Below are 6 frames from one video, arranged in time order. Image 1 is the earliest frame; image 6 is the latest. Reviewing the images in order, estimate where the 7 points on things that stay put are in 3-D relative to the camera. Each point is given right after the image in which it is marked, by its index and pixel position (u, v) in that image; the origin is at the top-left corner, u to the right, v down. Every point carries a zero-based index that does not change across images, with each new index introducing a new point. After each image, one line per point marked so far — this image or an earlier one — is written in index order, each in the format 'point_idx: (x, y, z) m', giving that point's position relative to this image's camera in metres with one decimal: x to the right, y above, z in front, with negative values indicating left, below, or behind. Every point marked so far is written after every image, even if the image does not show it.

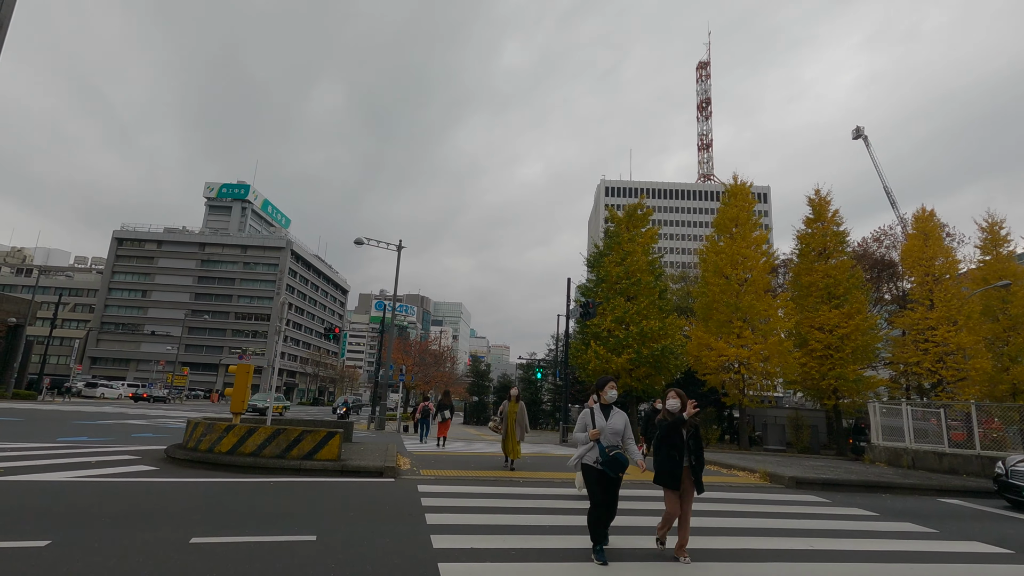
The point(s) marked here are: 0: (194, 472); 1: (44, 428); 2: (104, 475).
0: (-4.3, -2.5, +7.3) m
1: (-12.3, -3.7, +14.2) m
2: (-5.3, -2.4, +7.0) m
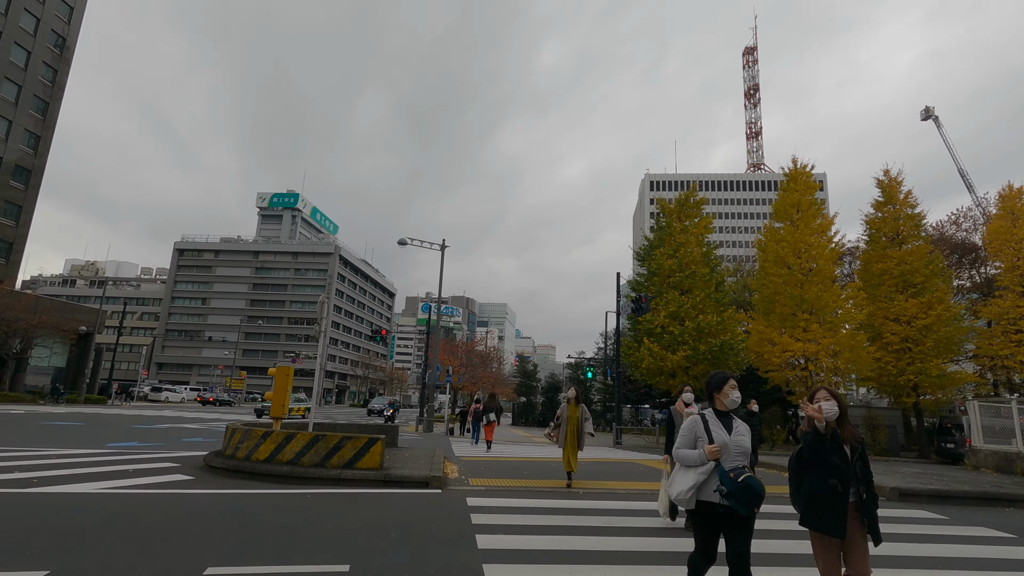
0: (-3.6, -2.5, +6.9) m
1: (-11.0, -3.9, +14.4) m
2: (-4.6, -2.4, +6.7) m
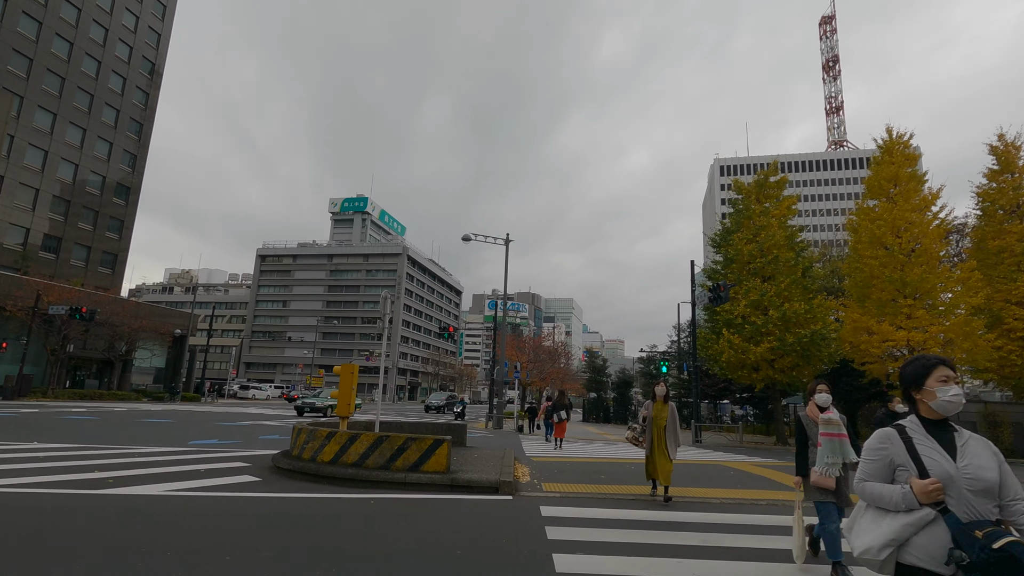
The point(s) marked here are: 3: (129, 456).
0: (-2.6, -2.4, +6.6) m
1: (-9.0, -4.0, +15.0) m
2: (-3.7, -2.4, +6.6) m
3: (-6.3, -2.7, +8.8) m
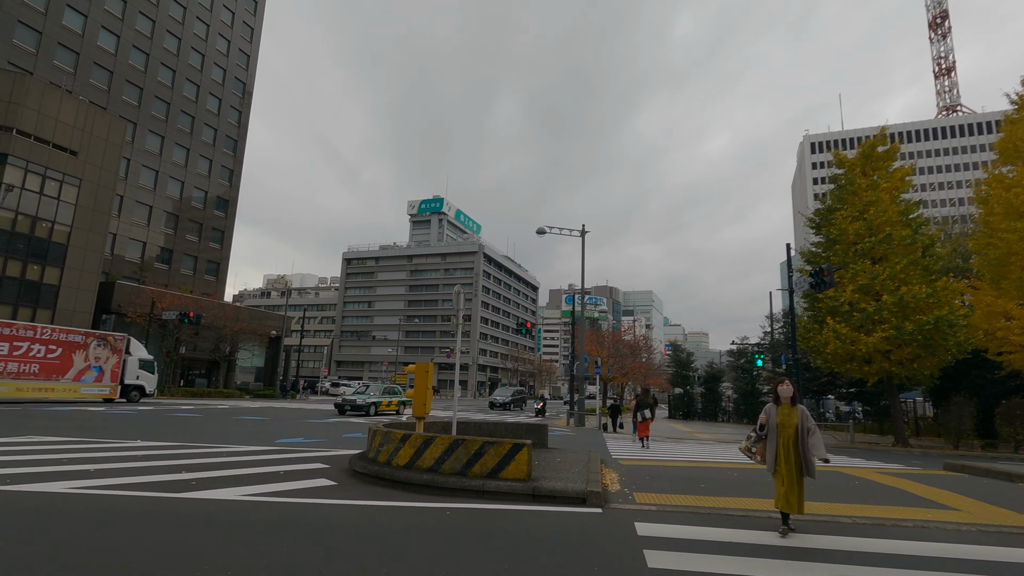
0: (-1.6, -2.4, +6.3) m
1: (-6.7, -4.1, +15.5) m
2: (-2.7, -2.4, +6.4) m
3: (-4.9, -2.8, +9.0) m
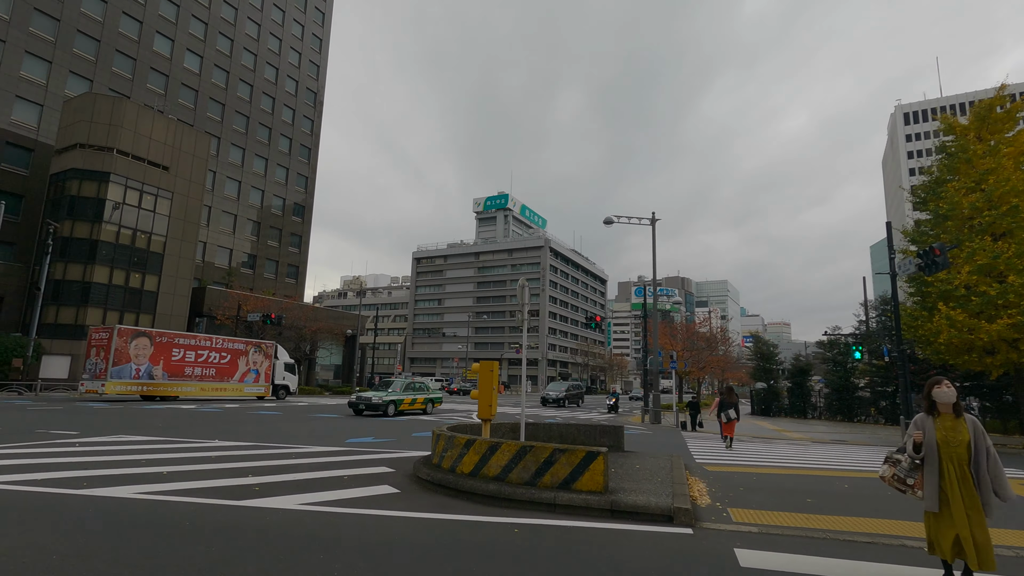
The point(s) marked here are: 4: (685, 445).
0: (-0.8, -2.3, +5.9) m
1: (-4.7, -4.1, +15.7) m
2: (-1.9, -2.3, +6.1) m
3: (-3.7, -2.8, +8.9) m
4: (+4.3, -3.9, +13.4) m
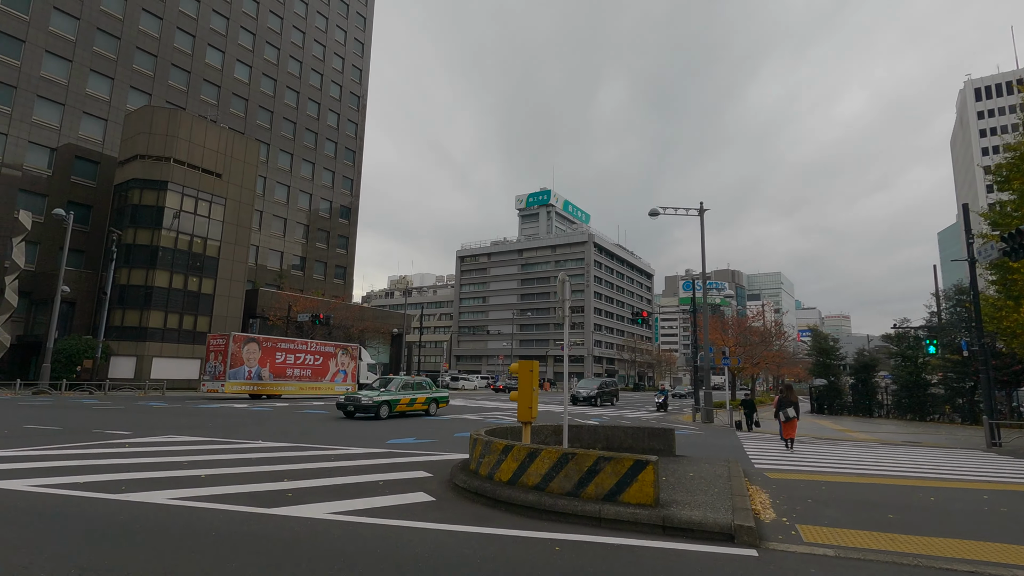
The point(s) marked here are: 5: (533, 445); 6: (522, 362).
0: (-0.4, -2.3, +5.5) m
1: (-3.4, -4.0, +15.6) m
2: (-1.4, -2.3, +5.9) m
3: (-3.0, -2.8, +8.8) m
4: (+5.4, -3.8, +12.6) m
5: (+0.2, -1.6, +5.6) m
6: (+0.1, -1.0, +7.4) m
